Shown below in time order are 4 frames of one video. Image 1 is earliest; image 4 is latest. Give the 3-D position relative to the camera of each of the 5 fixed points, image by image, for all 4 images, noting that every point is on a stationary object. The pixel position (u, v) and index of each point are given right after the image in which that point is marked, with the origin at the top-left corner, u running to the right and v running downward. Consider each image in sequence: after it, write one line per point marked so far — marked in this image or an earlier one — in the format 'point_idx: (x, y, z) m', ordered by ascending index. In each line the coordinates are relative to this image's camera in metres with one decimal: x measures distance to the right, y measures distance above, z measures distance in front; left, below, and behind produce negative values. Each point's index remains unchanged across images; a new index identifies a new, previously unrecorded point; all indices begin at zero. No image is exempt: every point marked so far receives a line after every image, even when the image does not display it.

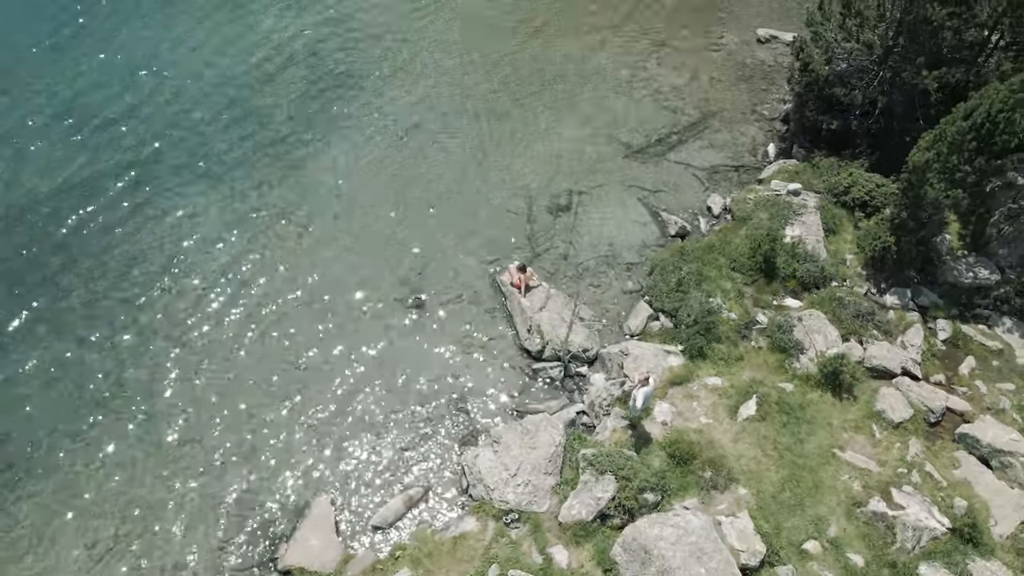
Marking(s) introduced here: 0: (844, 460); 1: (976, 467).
0: (+7.8, -4.0, +17.5) m
1: (+10.9, -4.2, +17.5) m
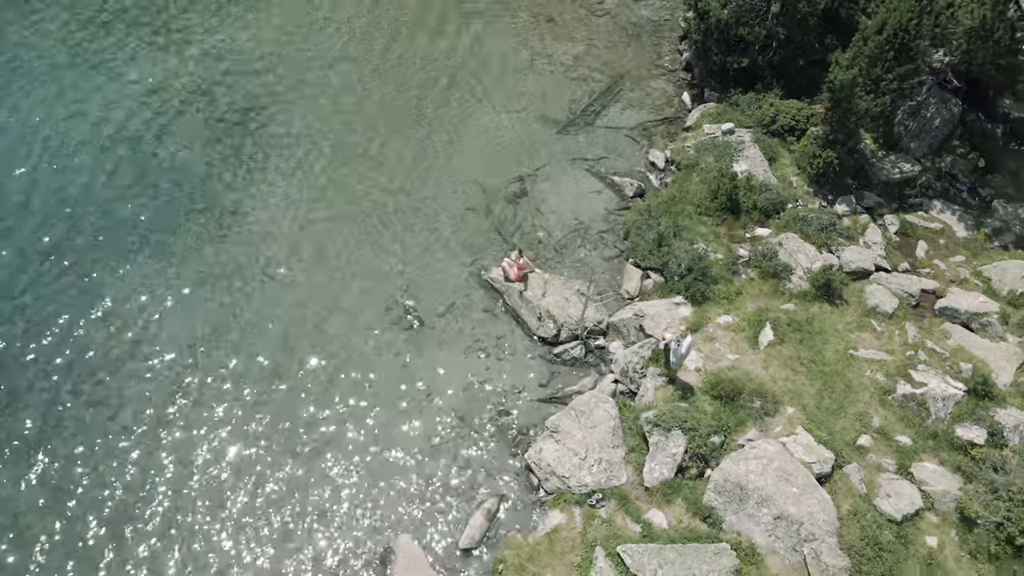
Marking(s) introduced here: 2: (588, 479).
0: (+9.0, -1.8, +19.2) m
1: (+11.9, -1.2, +19.8) m
2: (+1.8, -4.4, +17.4) m
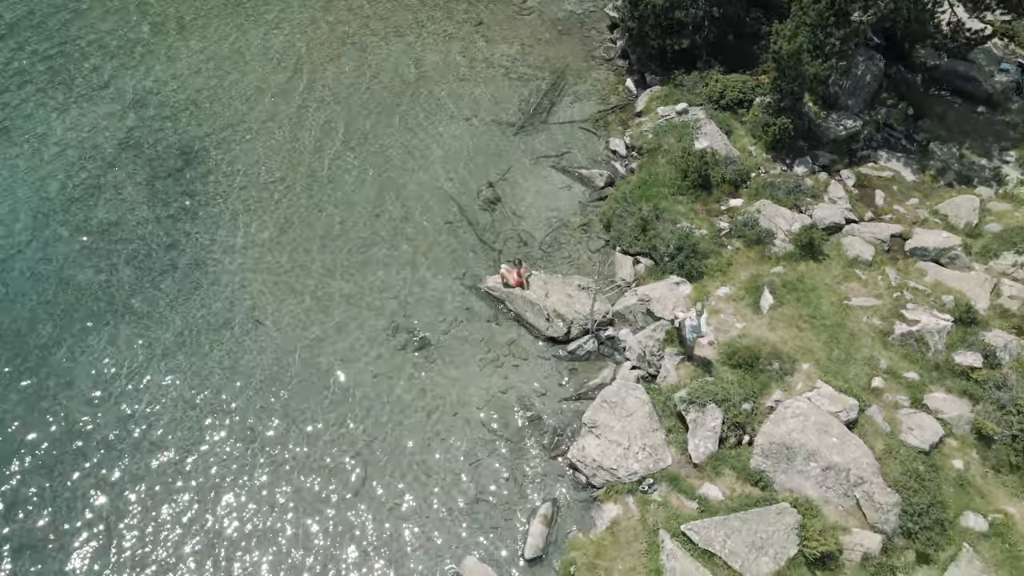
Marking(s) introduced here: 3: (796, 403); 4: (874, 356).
0: (+9.3, -0.5, +20.4) m
1: (+12.1, +0.6, +21.3) m
2: (+2.9, -4.2, +17.7) m
3: (+6.7, -2.7, +17.8) m
4: (+9.4, -1.8, +19.4) m
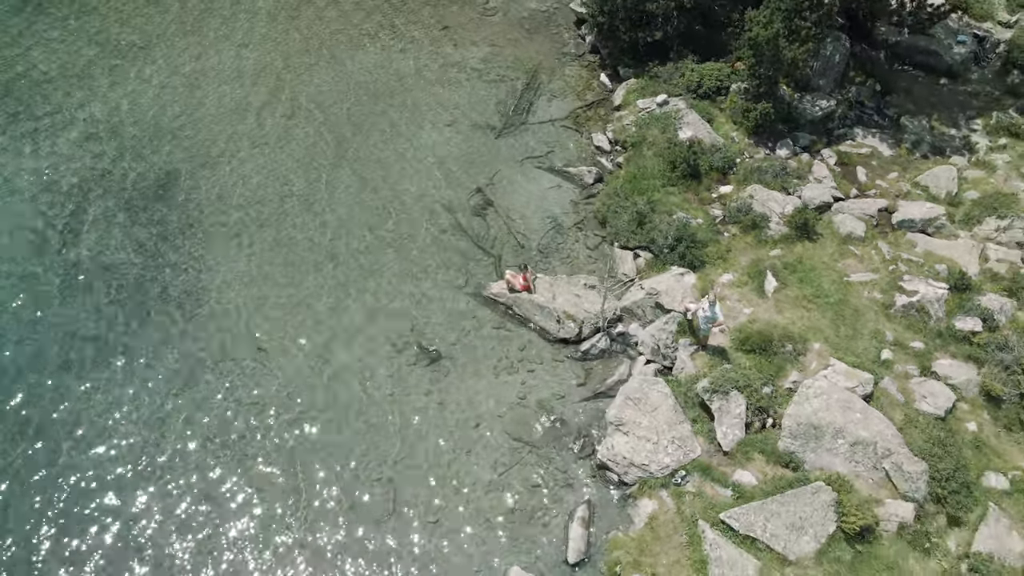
0: (+9.6, +0.2, +20.9) m
1: (+12.1, +1.5, +22.0) m
2: (+3.7, -4.1, +17.8) m
3: (+7.3, -2.3, +18.1) m
4: (+9.8, -1.1, +19.9) m
